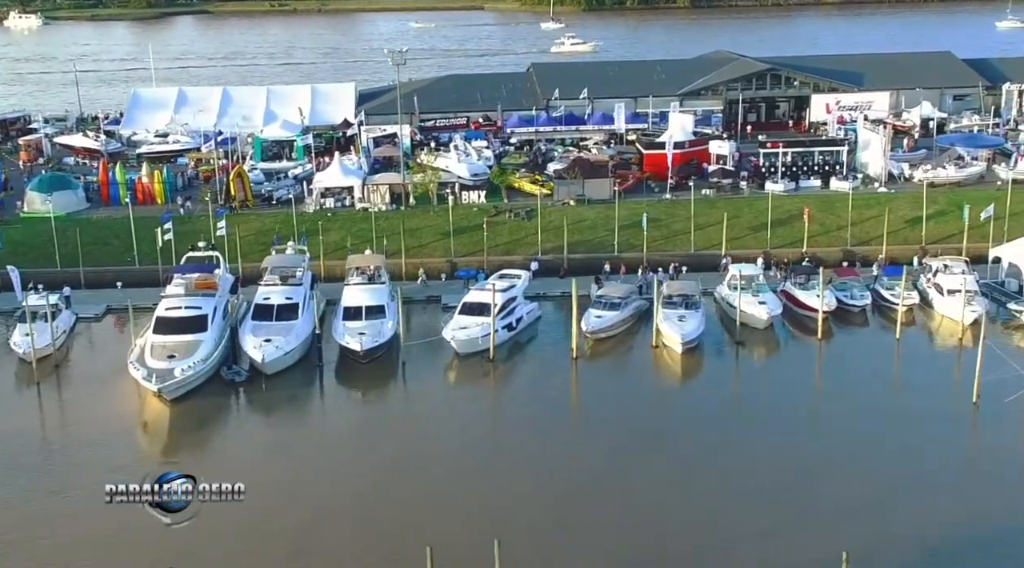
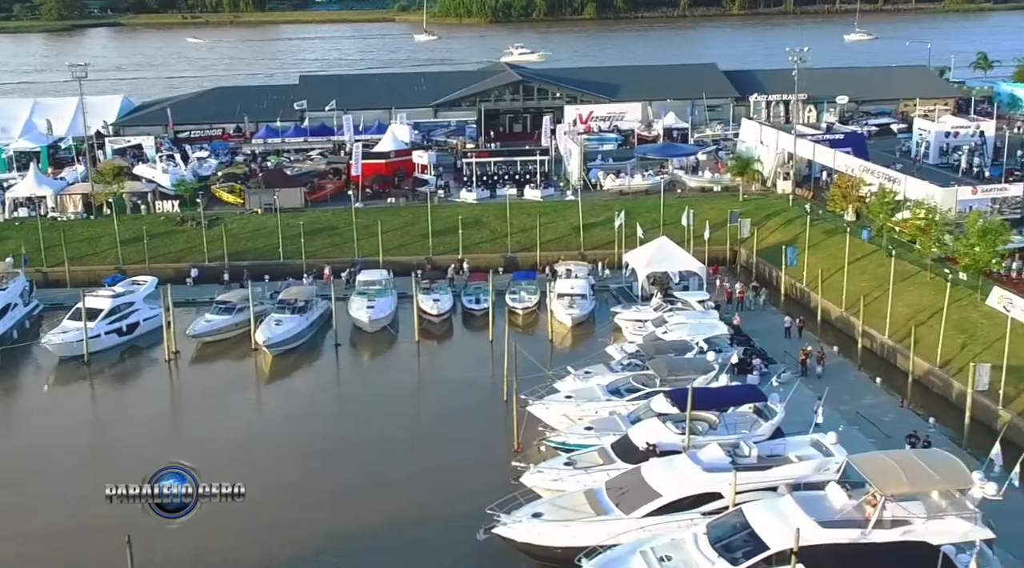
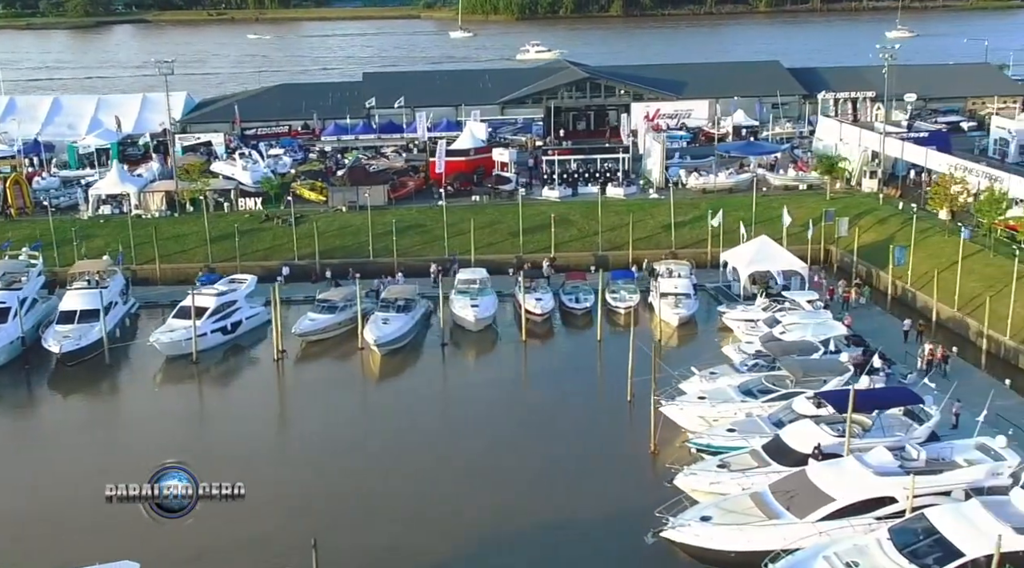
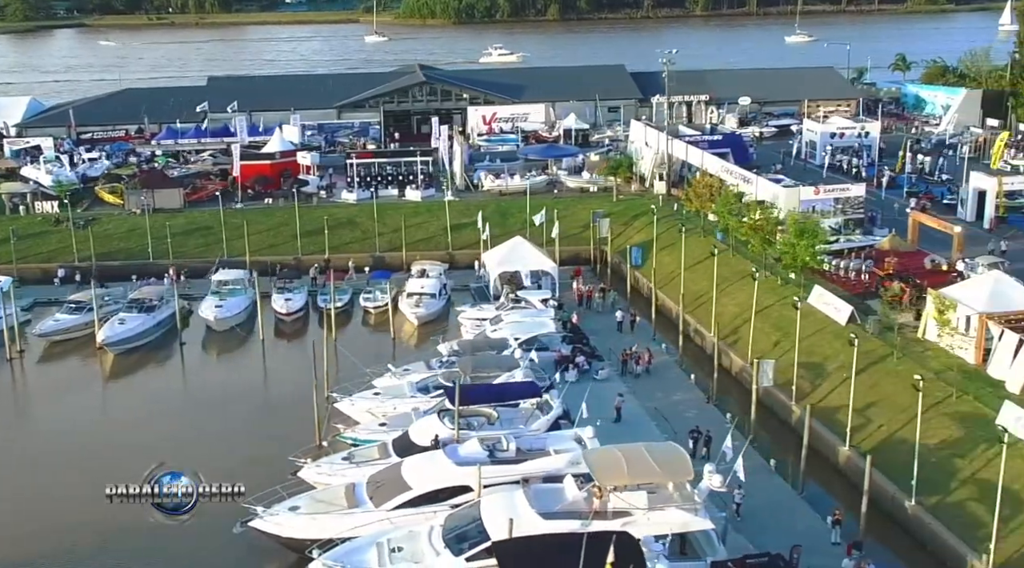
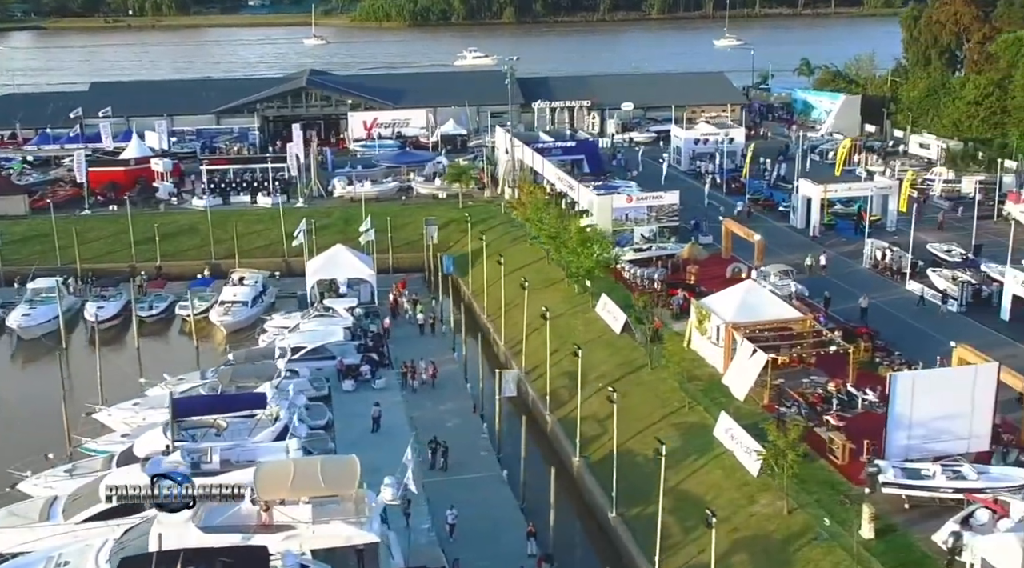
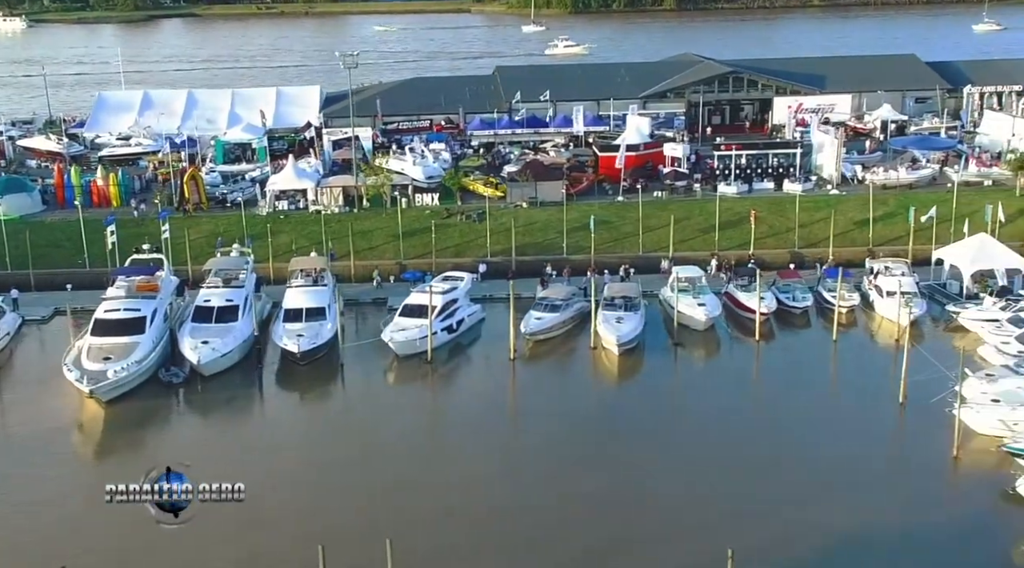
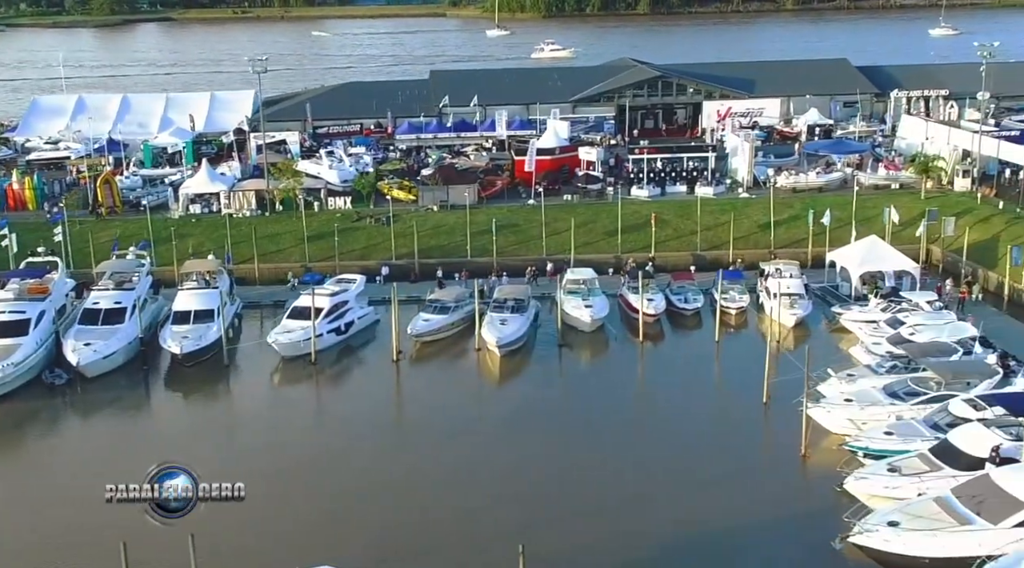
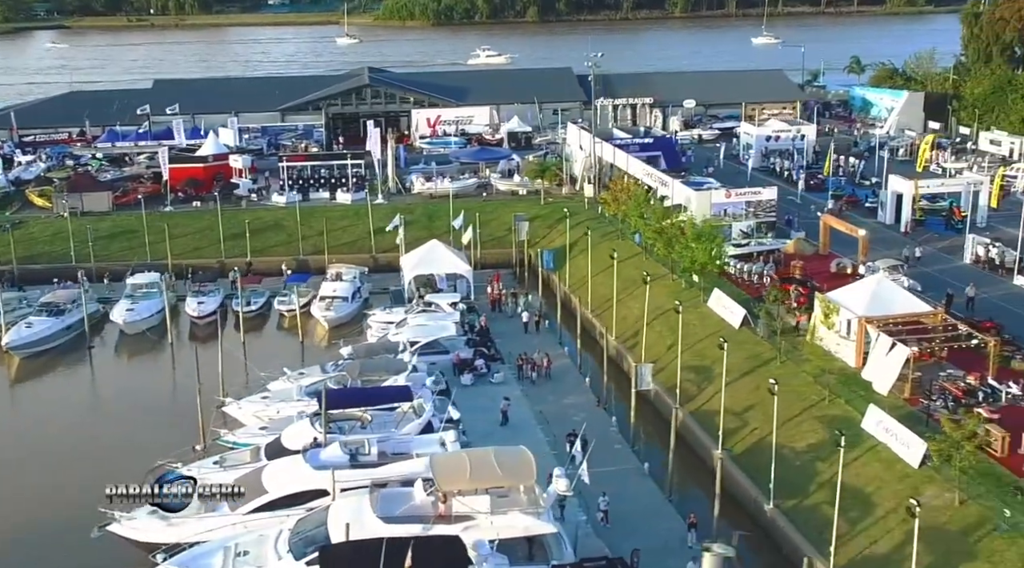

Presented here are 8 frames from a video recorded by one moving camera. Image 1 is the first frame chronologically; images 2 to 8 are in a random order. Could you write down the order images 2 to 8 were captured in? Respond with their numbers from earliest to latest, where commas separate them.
6, 7, 3, 2, 4, 8, 5
